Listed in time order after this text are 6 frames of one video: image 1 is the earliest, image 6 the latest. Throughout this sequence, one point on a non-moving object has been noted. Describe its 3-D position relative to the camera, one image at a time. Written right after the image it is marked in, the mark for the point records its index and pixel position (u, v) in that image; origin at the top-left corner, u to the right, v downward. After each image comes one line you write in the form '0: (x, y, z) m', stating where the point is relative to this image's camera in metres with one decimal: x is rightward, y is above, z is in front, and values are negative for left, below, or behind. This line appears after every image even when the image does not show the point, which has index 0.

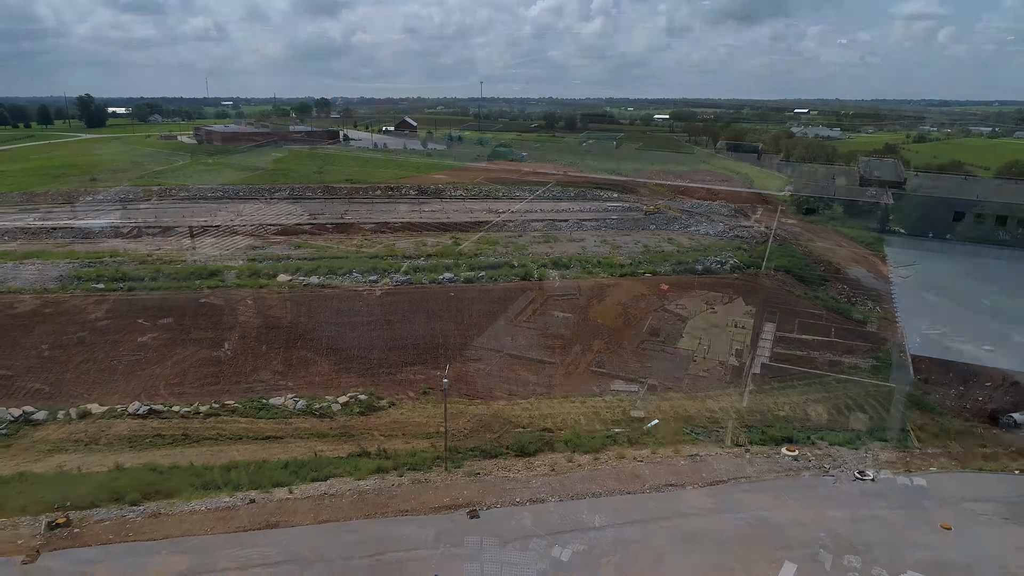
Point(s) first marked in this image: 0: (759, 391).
0: (+7.0, -2.9, +18.7) m
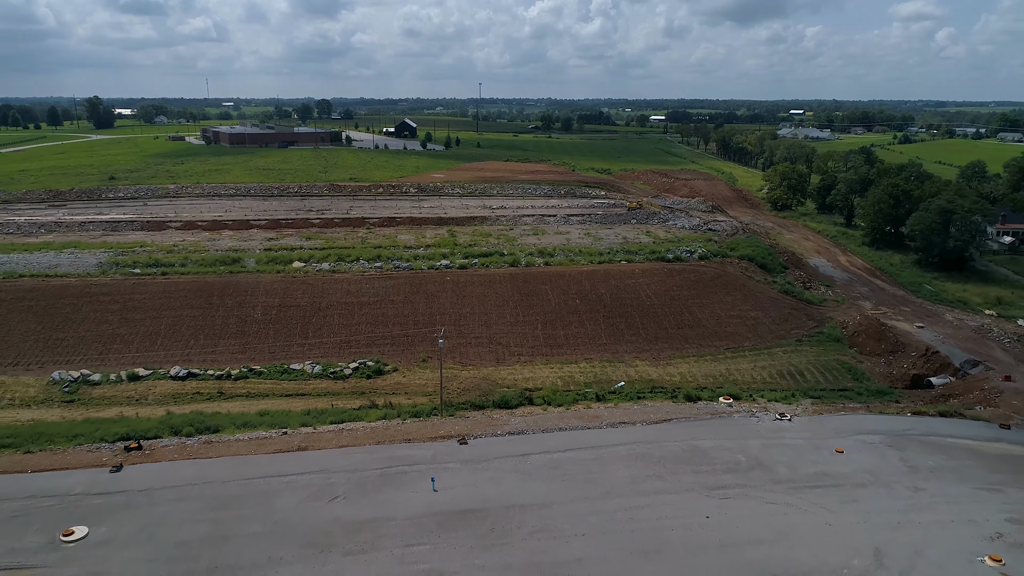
0: (+6.6, -2.3, +21.6) m
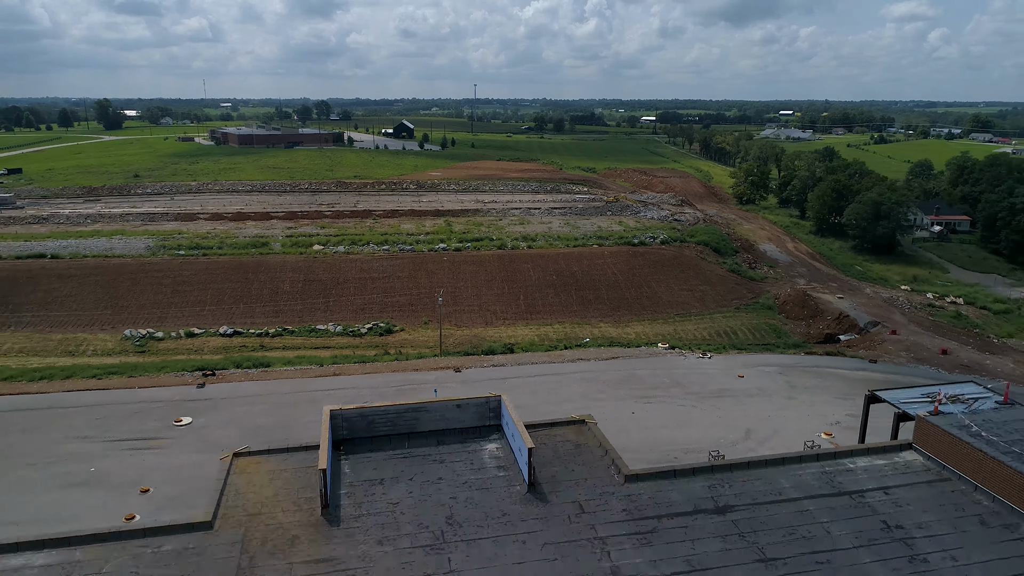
0: (+6.1, -1.3, +26.2) m
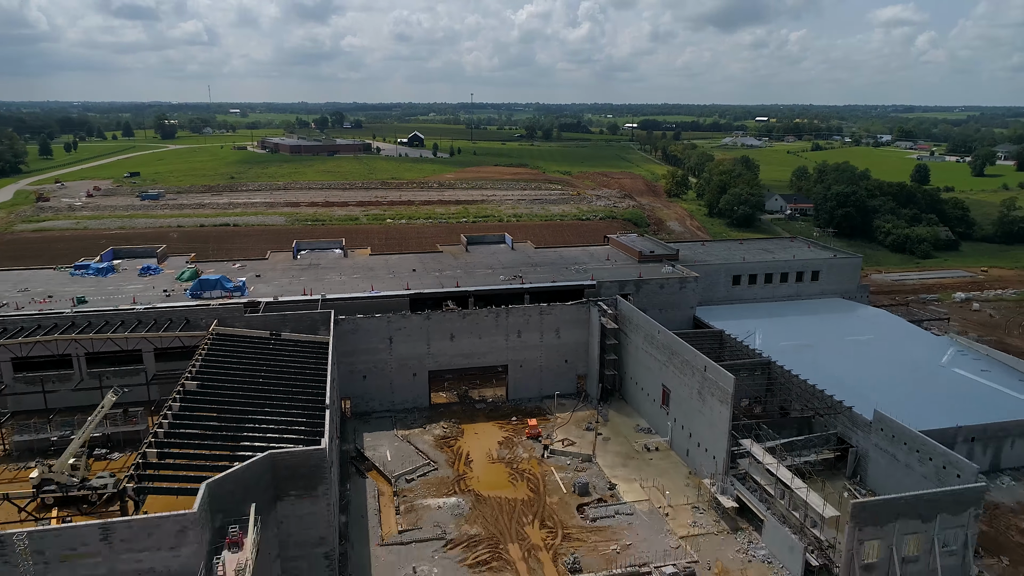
0: (+5.7, +1.9, +46.0) m
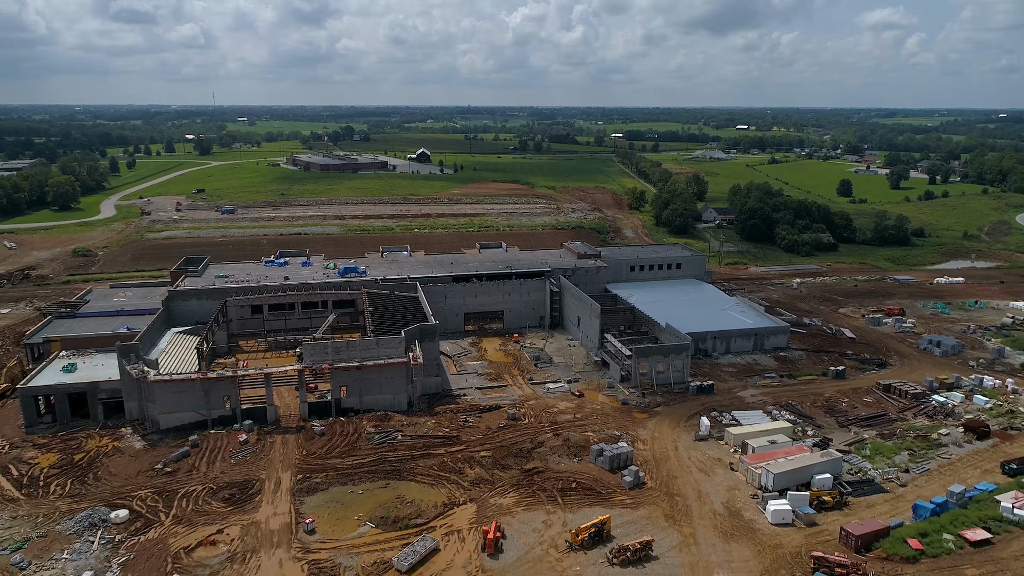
0: (+5.1, +2.8, +64.1) m
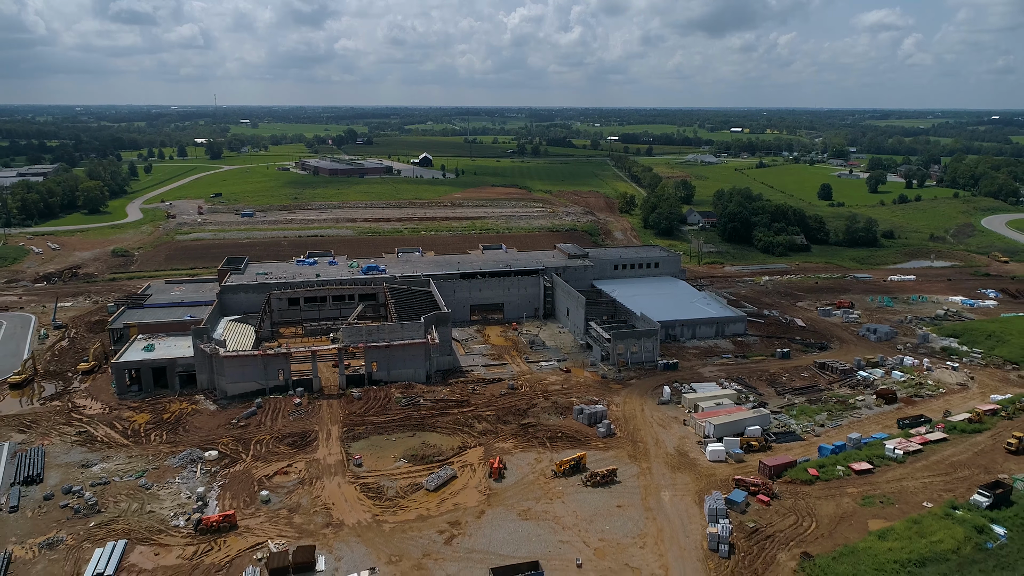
0: (+5.0, +3.1, +70.2) m
